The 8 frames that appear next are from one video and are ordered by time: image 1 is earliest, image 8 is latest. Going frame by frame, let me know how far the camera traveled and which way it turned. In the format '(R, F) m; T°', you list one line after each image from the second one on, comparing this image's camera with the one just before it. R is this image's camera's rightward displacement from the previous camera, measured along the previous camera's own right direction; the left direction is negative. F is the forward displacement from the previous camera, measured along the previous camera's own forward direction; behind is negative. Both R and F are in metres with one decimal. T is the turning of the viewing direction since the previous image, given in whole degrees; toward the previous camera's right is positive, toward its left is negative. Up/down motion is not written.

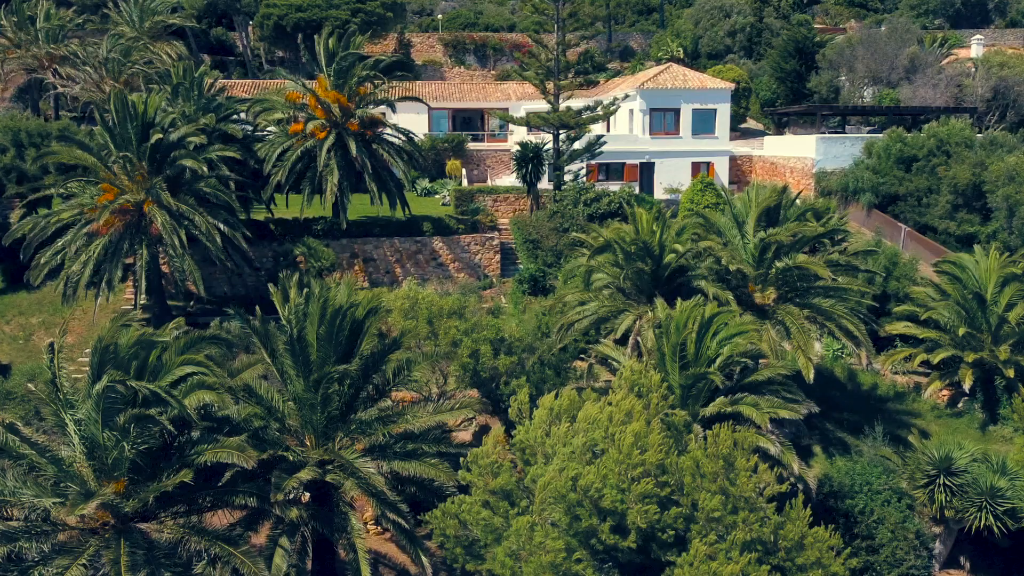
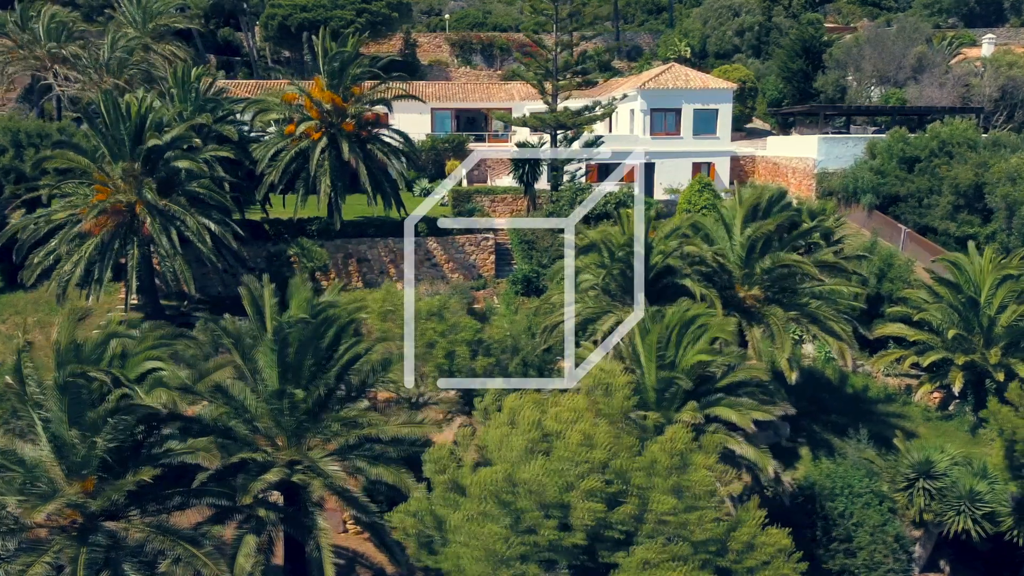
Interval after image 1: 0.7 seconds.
(+0.7, 0.0) m; -1°
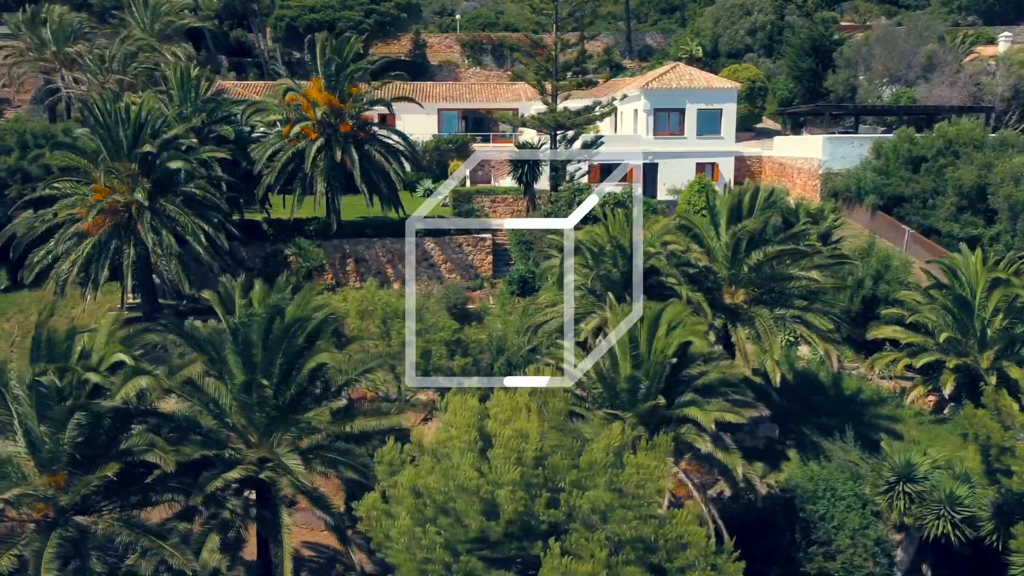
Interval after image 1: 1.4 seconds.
(+0.7, 0.0) m; -2°
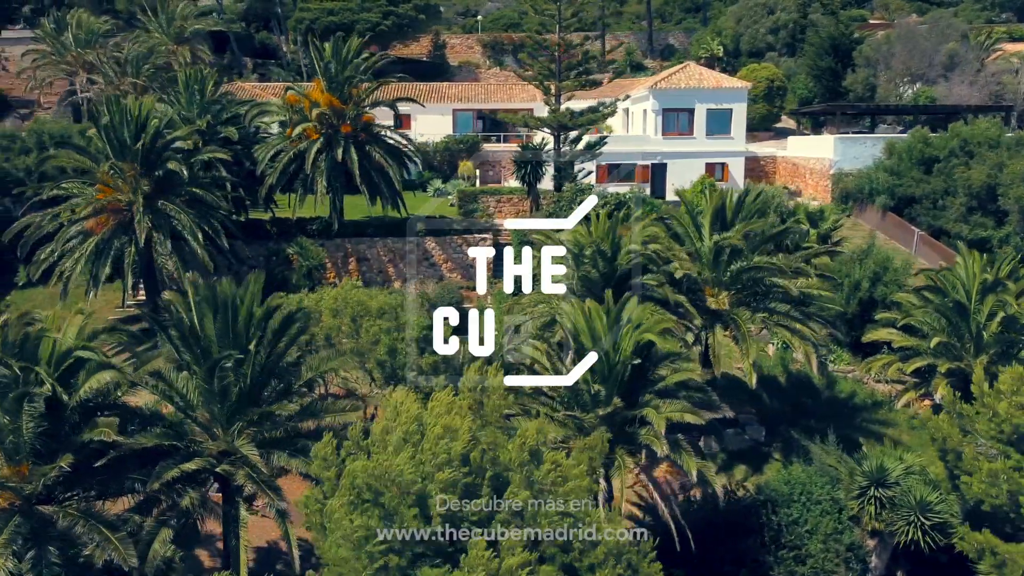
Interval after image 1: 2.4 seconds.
(+1.1, -0.1) m; -3°
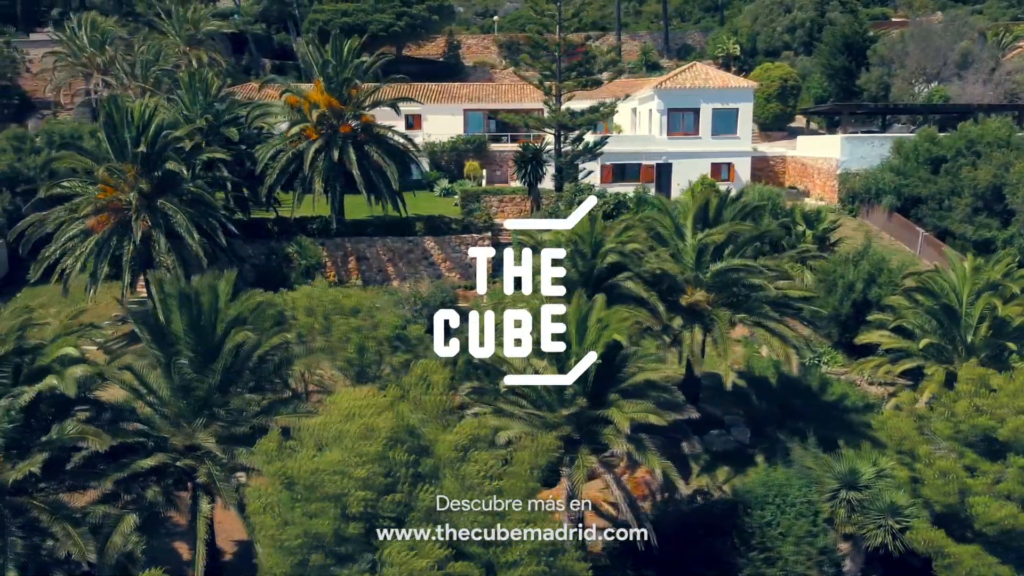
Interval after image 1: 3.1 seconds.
(+1.0, -0.1) m; -2°
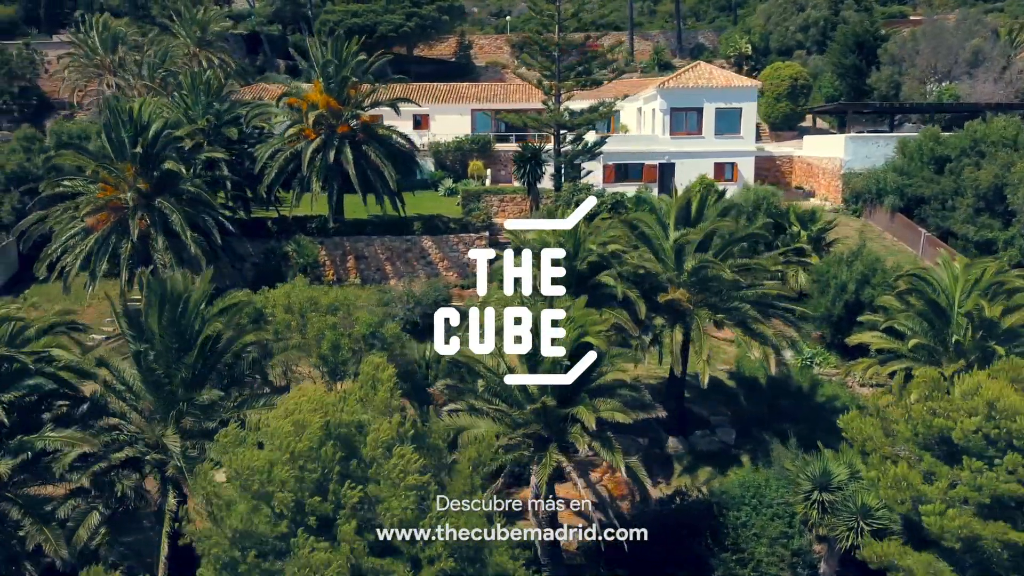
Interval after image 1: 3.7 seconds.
(+0.8, -0.1) m; -2°
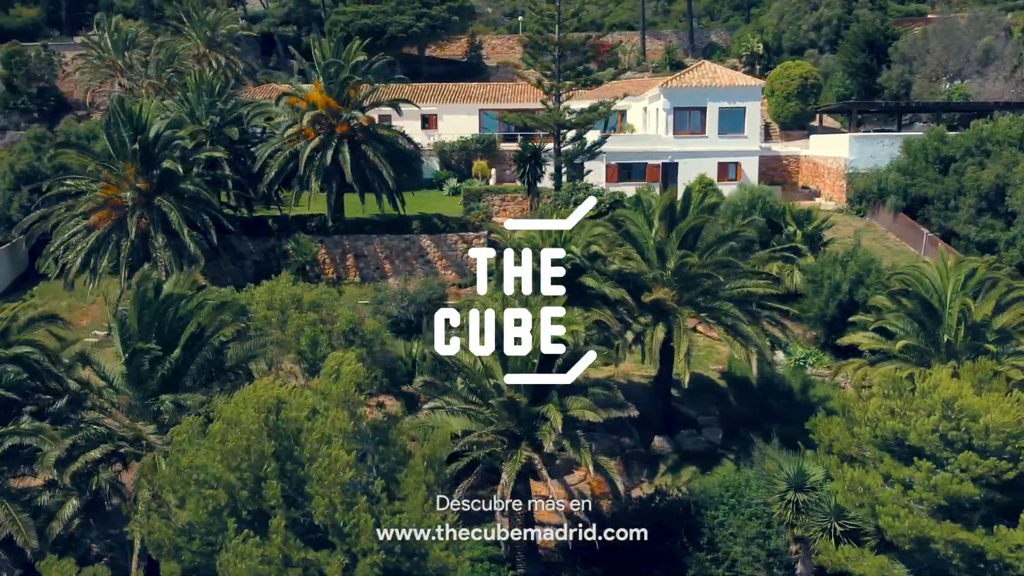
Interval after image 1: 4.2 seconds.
(+0.8, -0.1) m; -2°
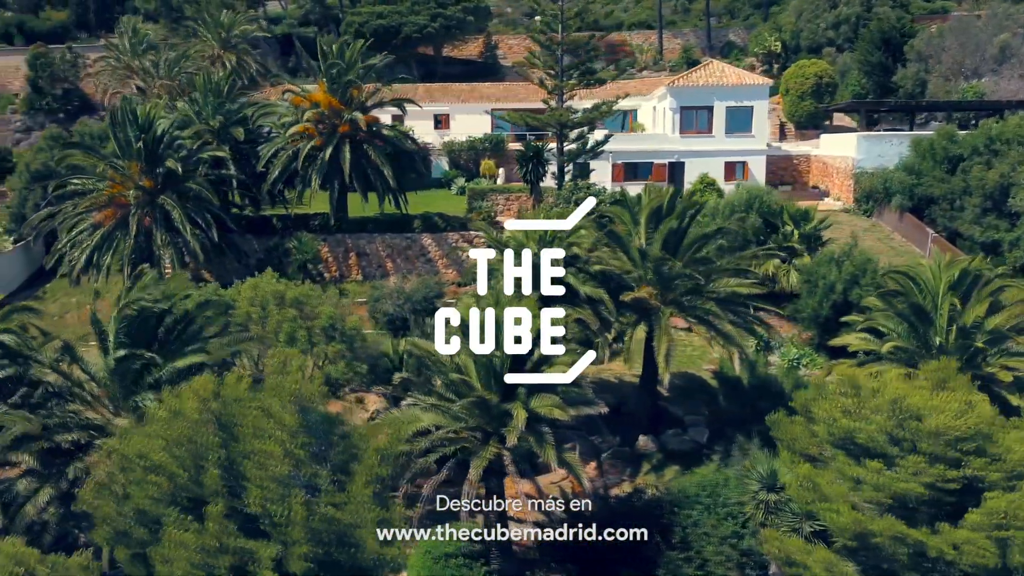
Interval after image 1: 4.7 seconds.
(+0.9, -0.1) m; -2°
